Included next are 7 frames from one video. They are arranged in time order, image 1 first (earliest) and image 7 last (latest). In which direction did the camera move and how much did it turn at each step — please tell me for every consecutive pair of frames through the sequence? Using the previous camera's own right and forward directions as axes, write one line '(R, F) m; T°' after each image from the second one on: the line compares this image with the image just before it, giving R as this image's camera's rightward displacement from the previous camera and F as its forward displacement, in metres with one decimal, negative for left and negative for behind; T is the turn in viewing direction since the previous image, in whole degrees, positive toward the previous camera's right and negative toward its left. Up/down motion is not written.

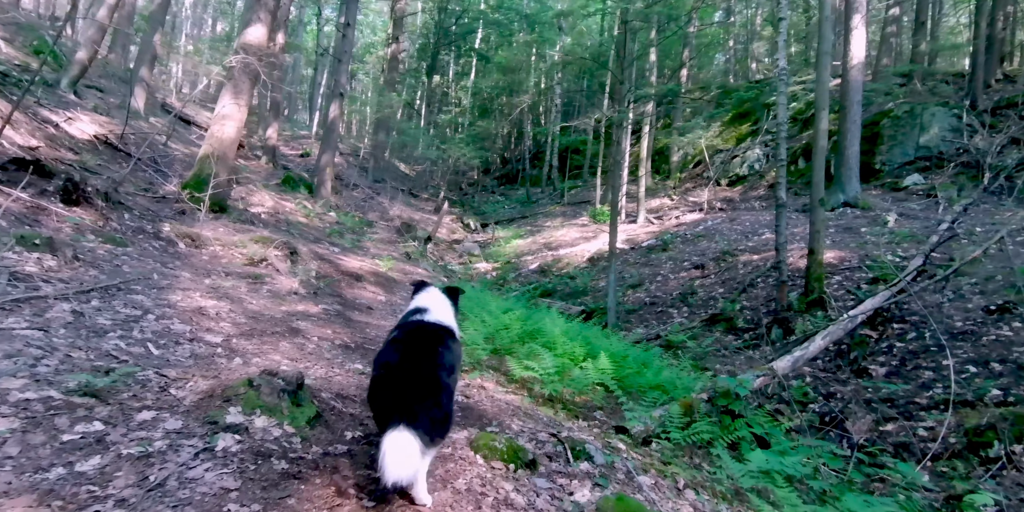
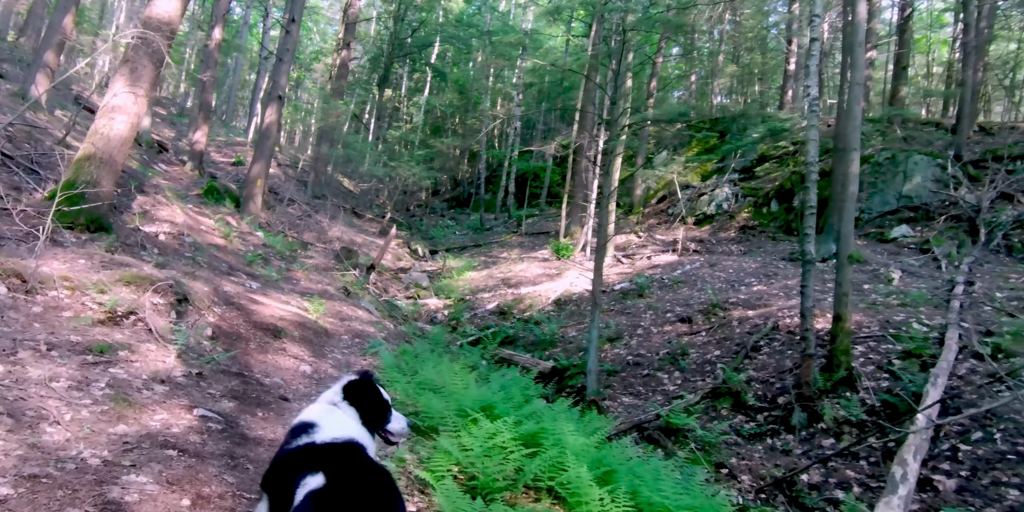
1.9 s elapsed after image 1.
(-0.4, +2.5) m; +5°
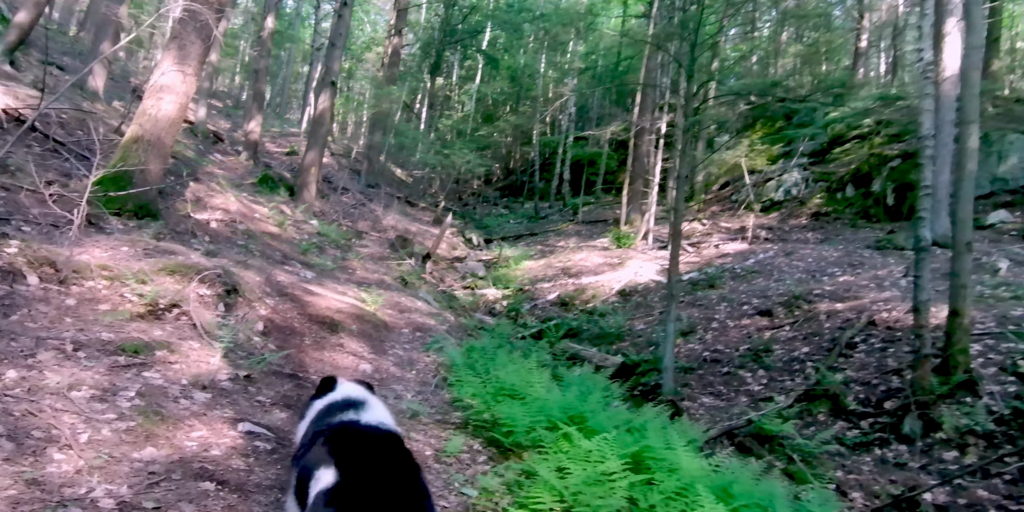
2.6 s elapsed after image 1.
(-0.3, +0.8) m; -4°
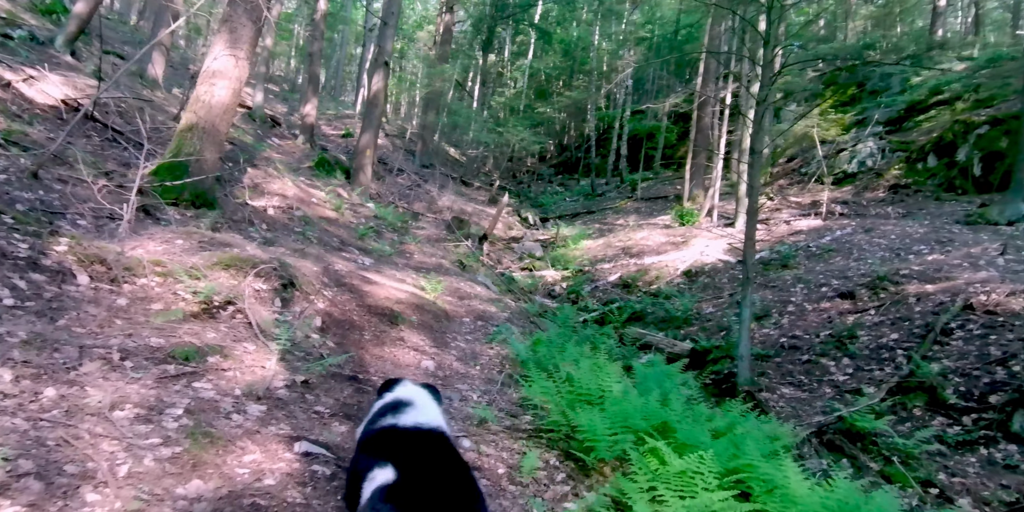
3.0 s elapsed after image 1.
(-0.1, +0.5) m; -4°
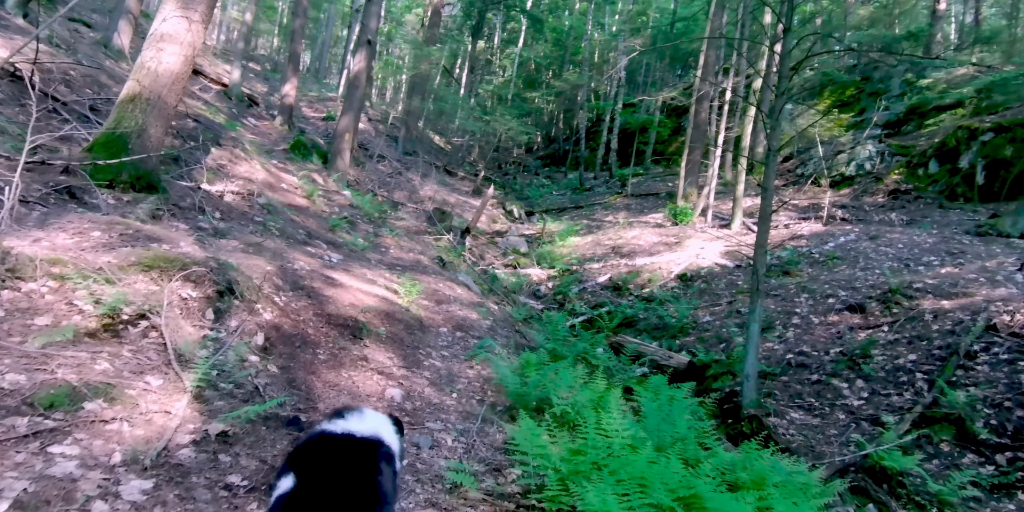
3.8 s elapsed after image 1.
(0.0, +1.0) m; +1°
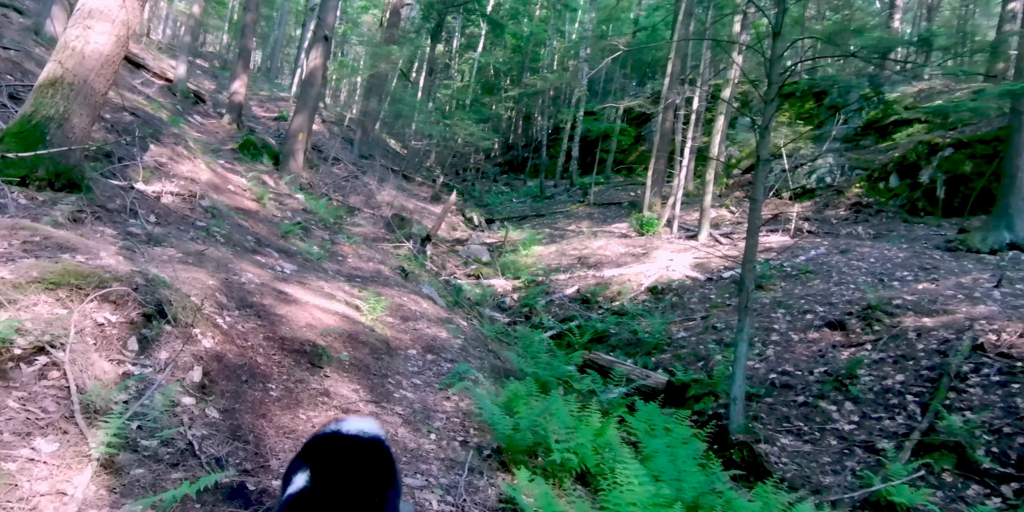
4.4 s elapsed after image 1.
(-0.2, +0.8) m; +4°
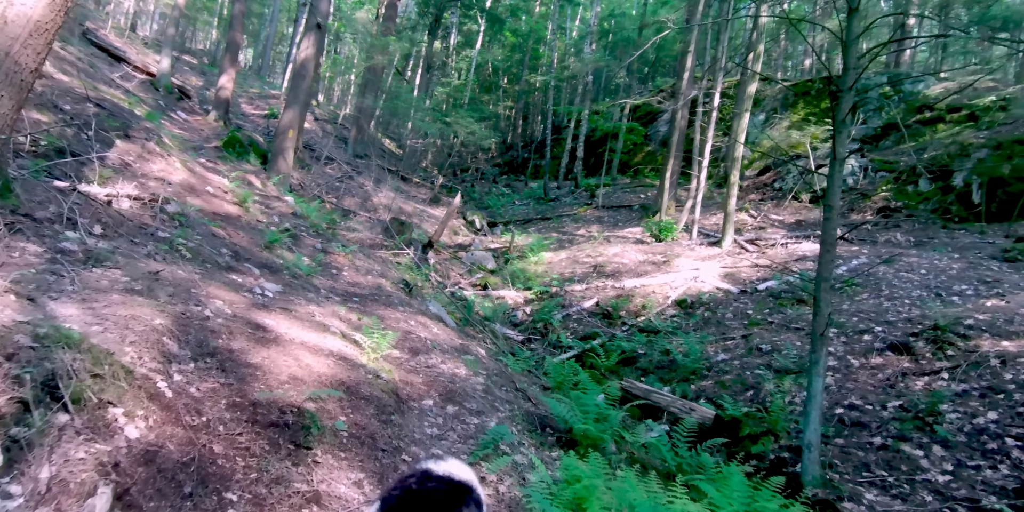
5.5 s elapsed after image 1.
(-0.4, +1.4) m; +1°
